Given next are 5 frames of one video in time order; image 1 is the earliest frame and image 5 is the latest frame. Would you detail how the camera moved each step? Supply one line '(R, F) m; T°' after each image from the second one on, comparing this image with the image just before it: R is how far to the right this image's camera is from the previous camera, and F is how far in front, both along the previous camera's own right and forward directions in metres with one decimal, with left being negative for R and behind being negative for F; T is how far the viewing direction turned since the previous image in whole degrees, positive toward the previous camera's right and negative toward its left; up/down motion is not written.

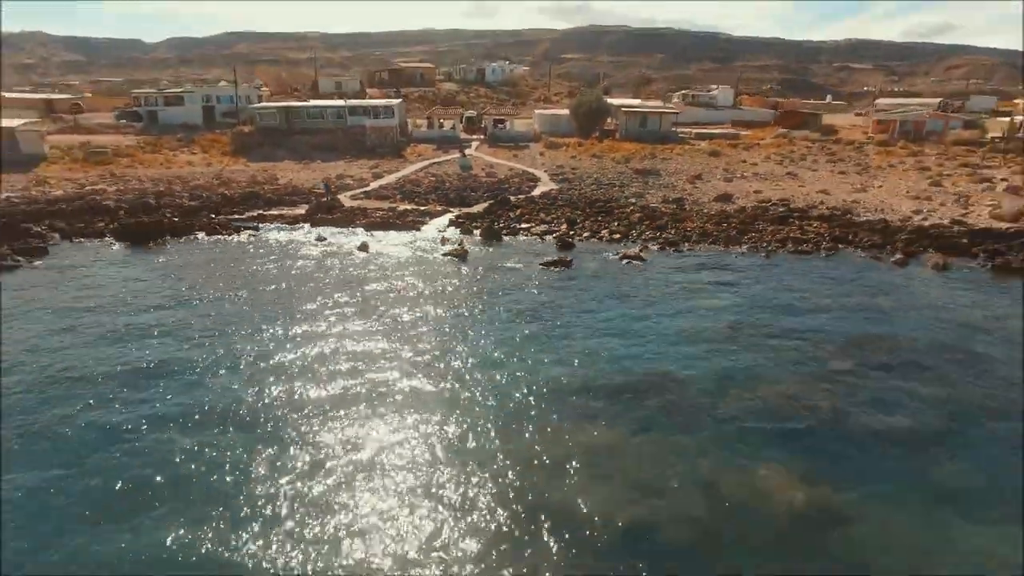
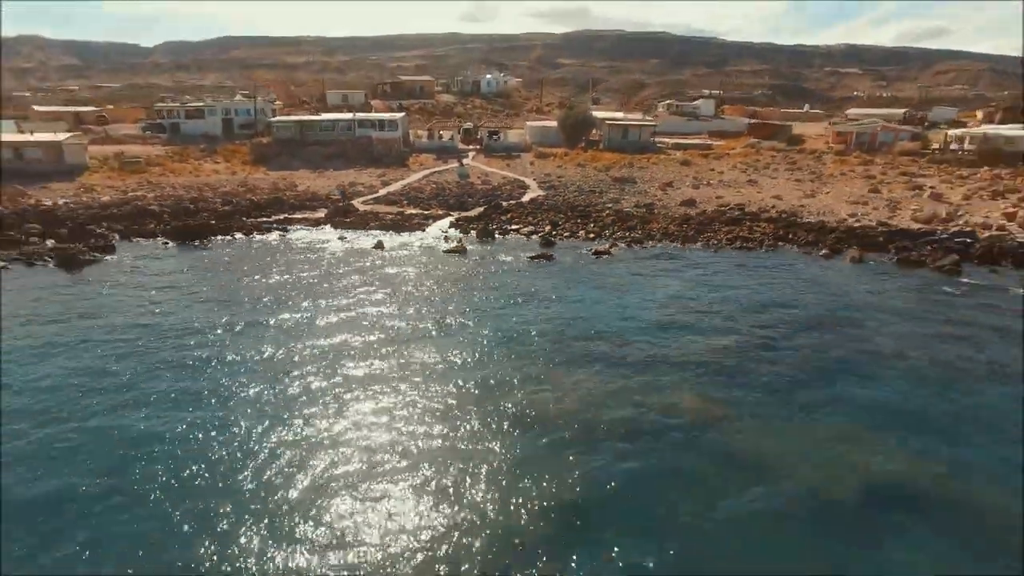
(+0.1, -2.0) m; 0°
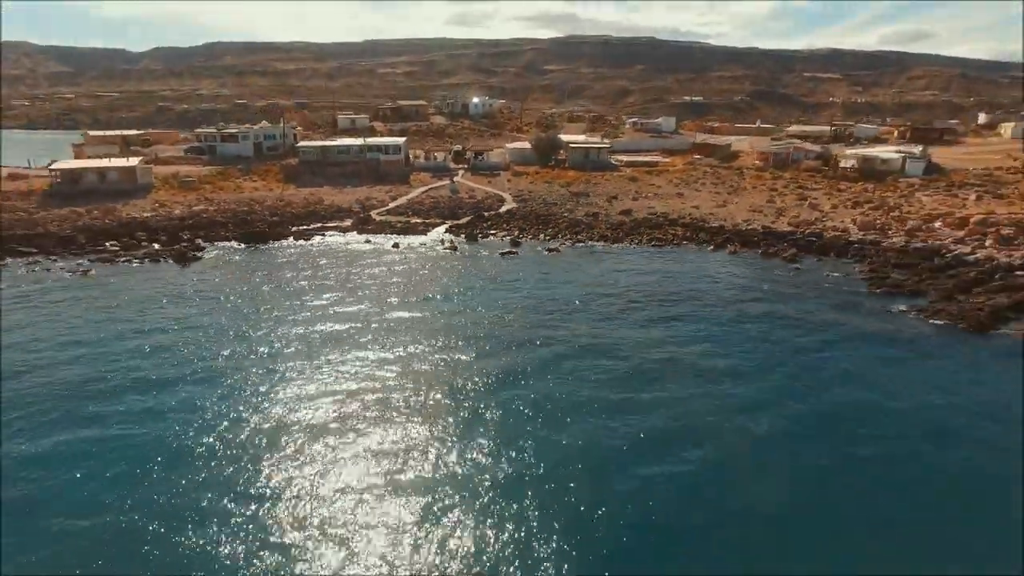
(+0.3, -5.0) m; +1°
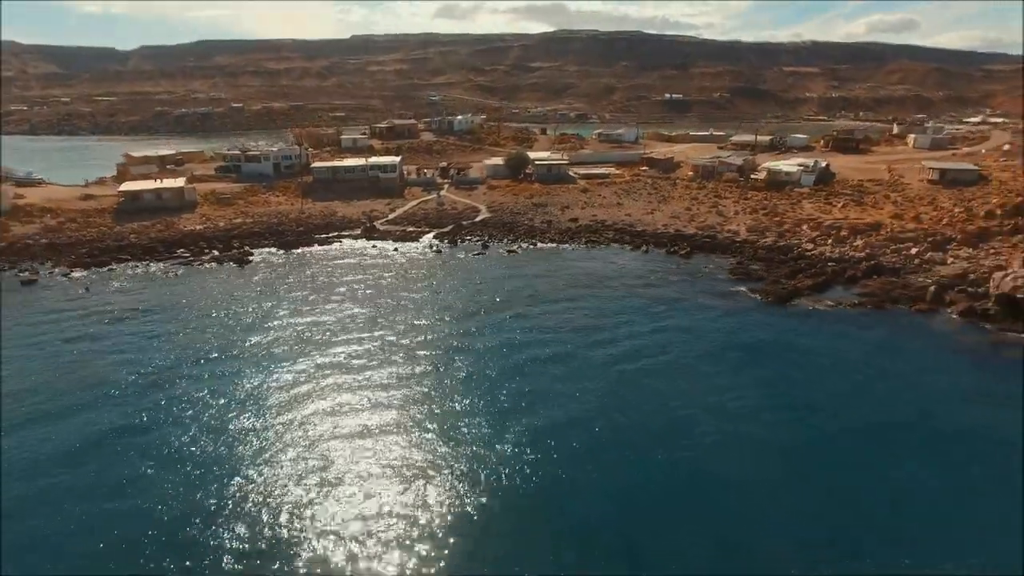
(+0.8, -6.0) m; +1°
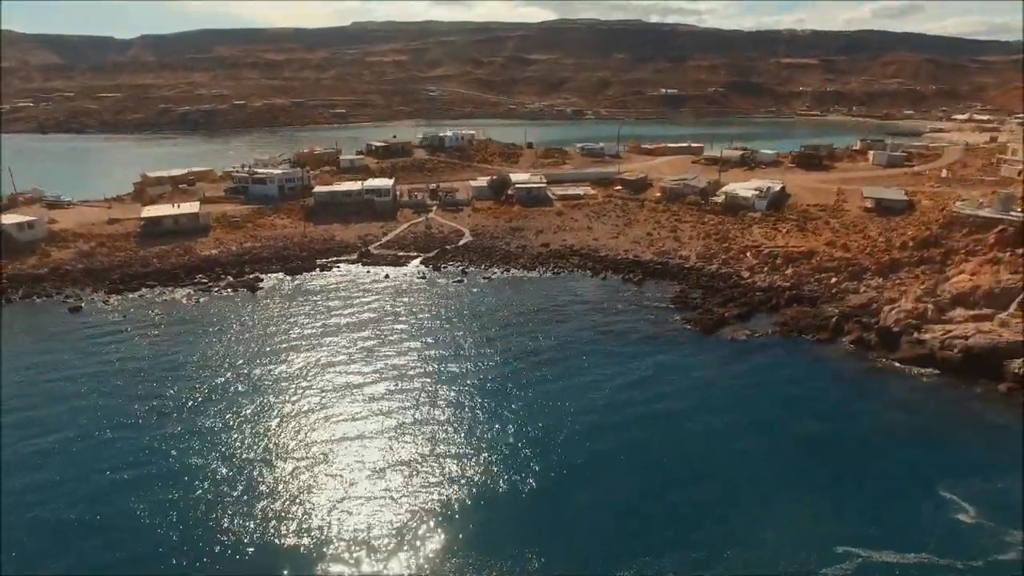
(+1.0, -3.3) m; 0°
